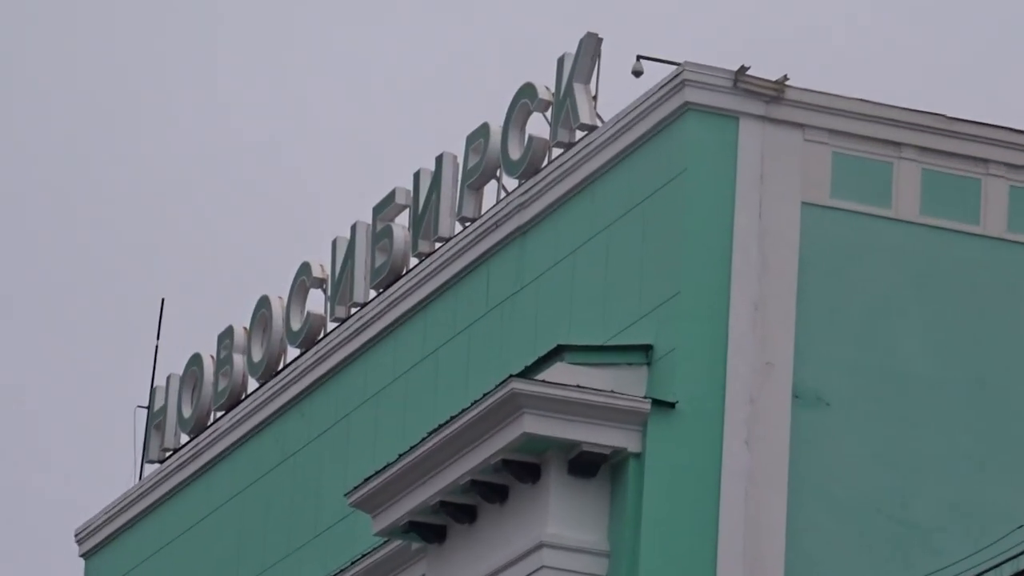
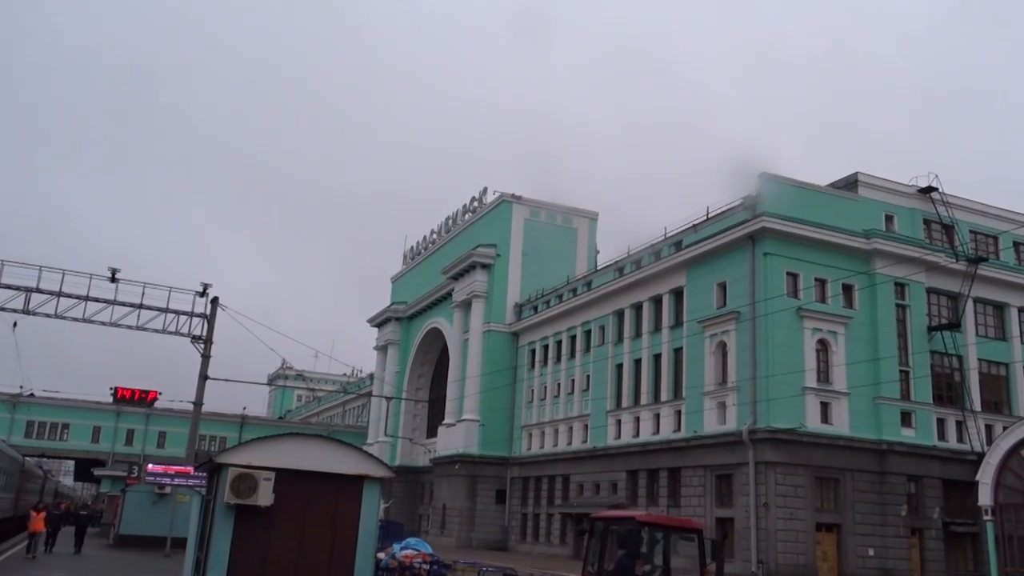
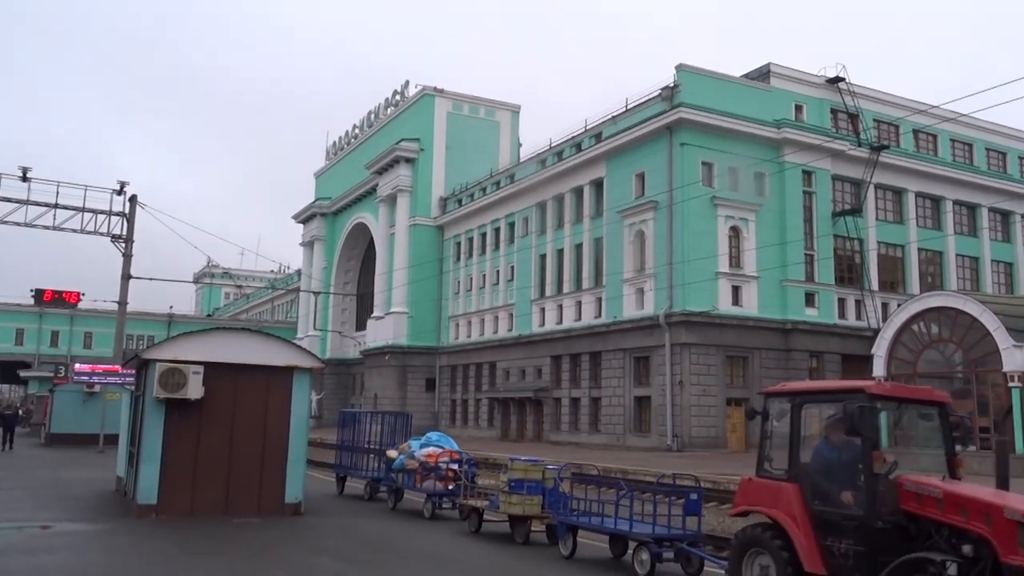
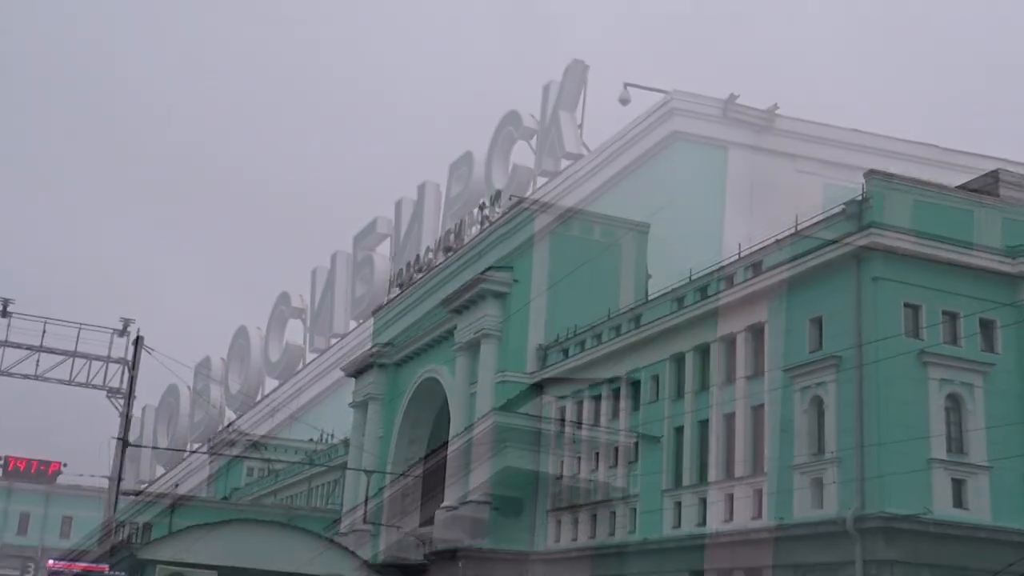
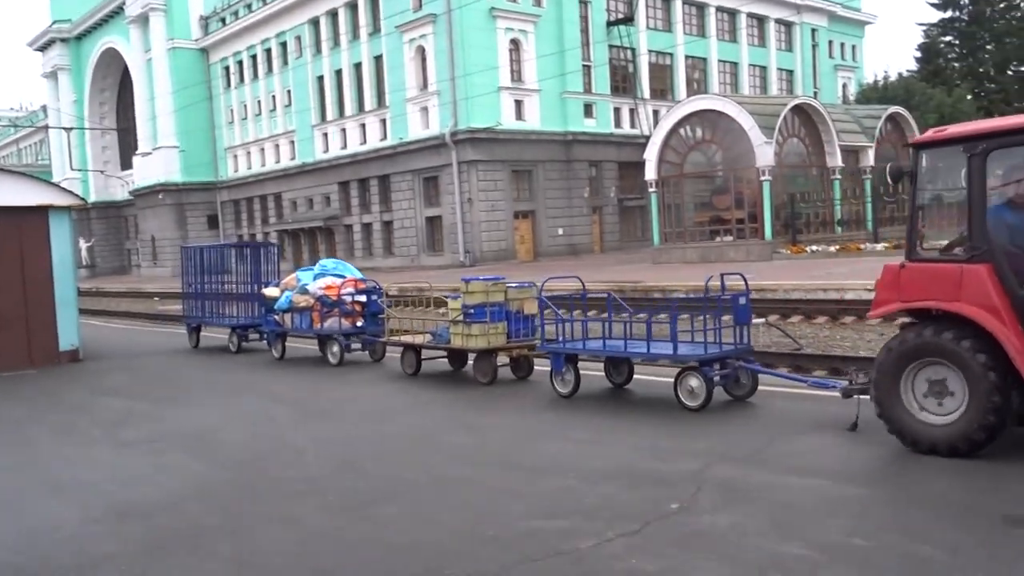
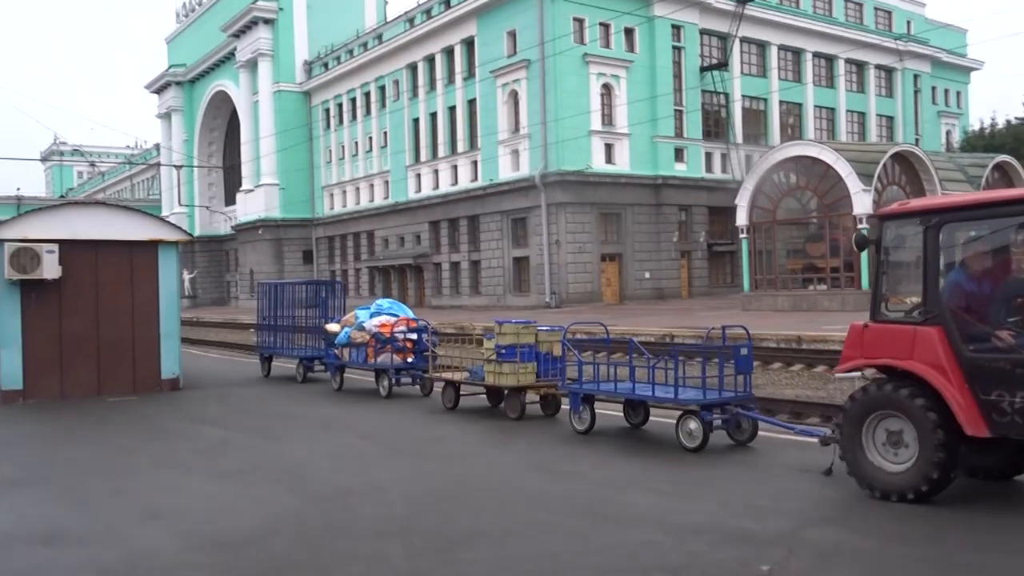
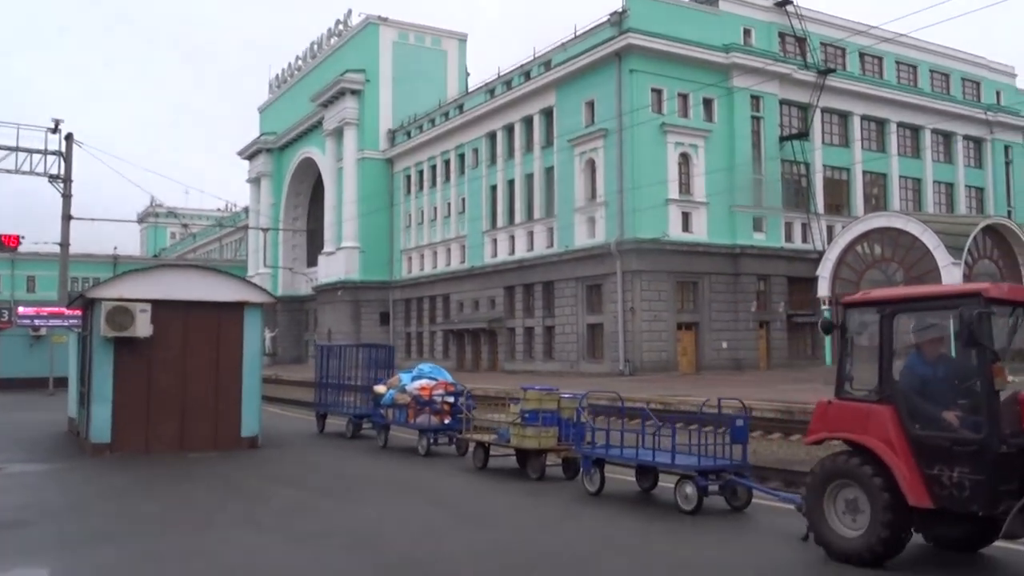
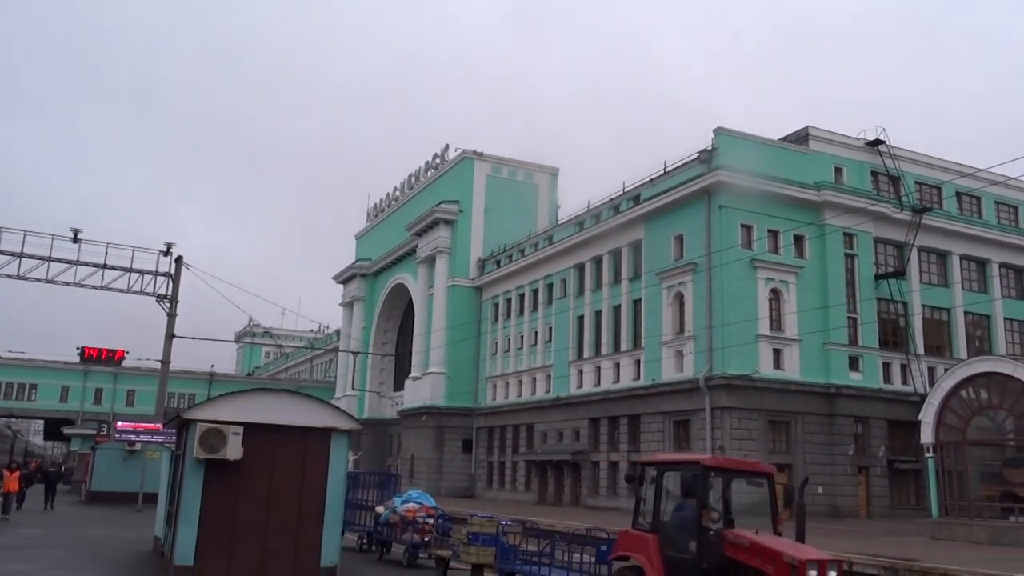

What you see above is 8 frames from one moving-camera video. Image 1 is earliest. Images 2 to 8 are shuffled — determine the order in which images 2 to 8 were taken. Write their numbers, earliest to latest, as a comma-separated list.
4, 2, 8, 3, 7, 6, 5
